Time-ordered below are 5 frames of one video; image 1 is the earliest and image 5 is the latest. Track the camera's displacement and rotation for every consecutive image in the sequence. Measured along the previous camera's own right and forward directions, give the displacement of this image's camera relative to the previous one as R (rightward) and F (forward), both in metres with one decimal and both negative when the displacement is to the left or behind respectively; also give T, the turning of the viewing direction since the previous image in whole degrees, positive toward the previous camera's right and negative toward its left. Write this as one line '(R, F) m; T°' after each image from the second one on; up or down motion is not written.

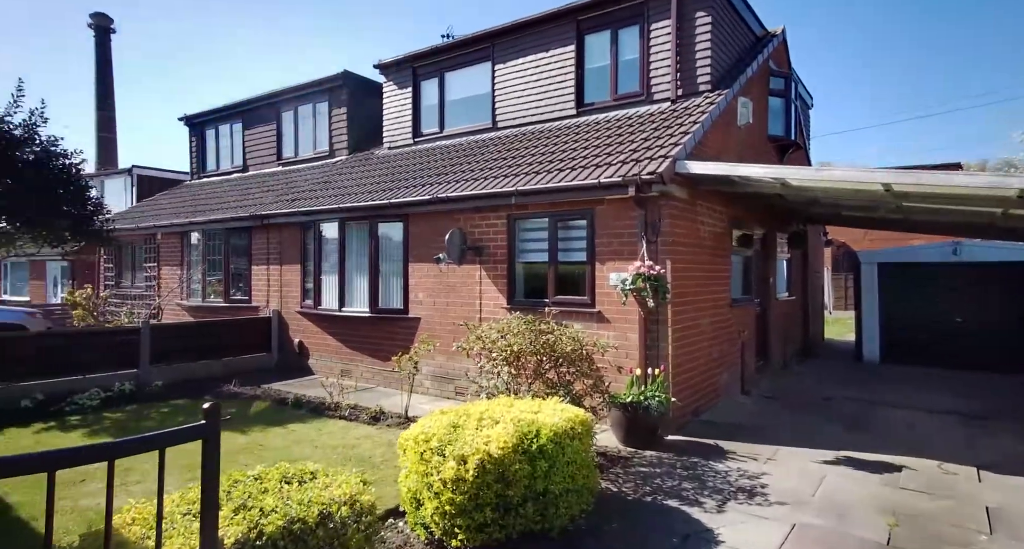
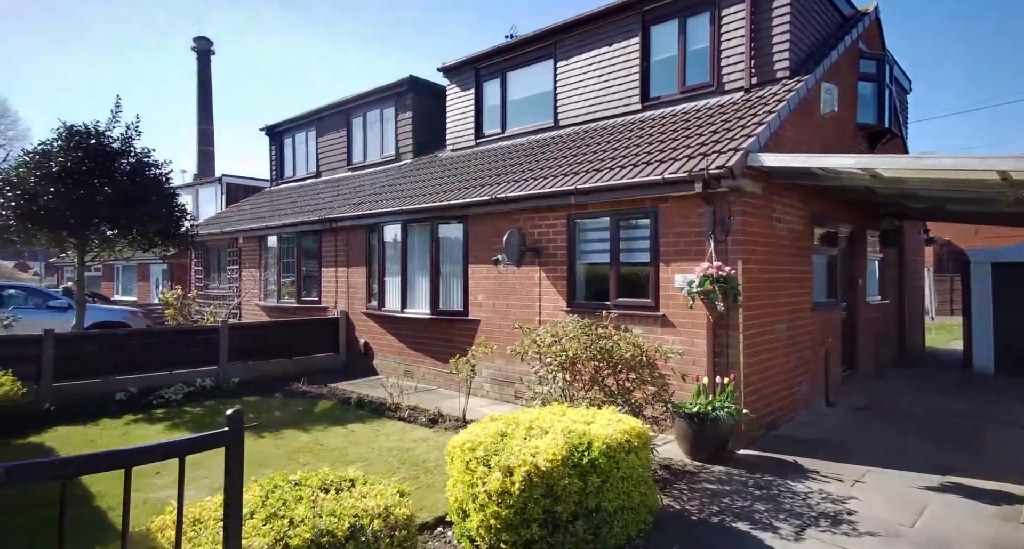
(+0.1, +0.3) m; -6°
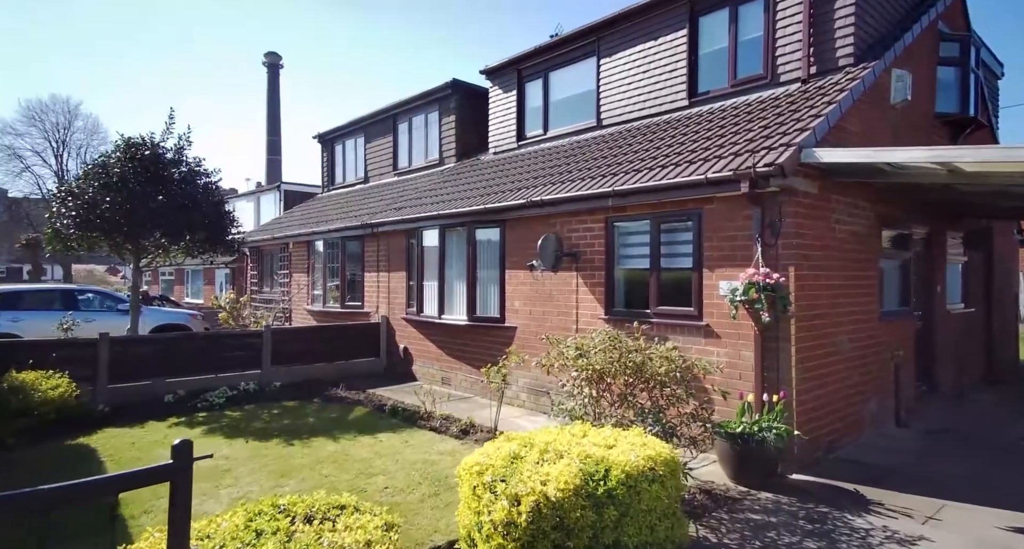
(+0.2, +0.4) m; -5°
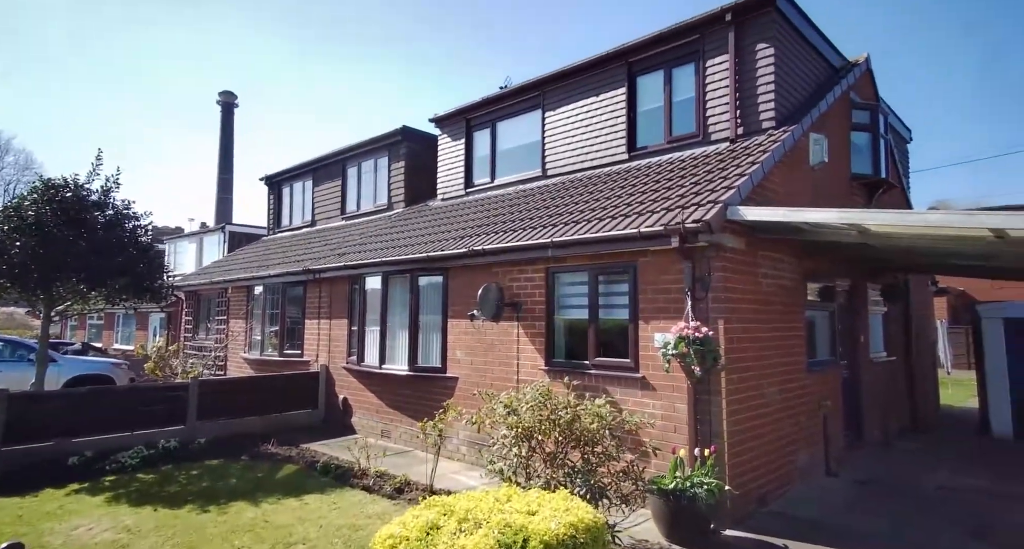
(+0.2, 0.0) m; +4°
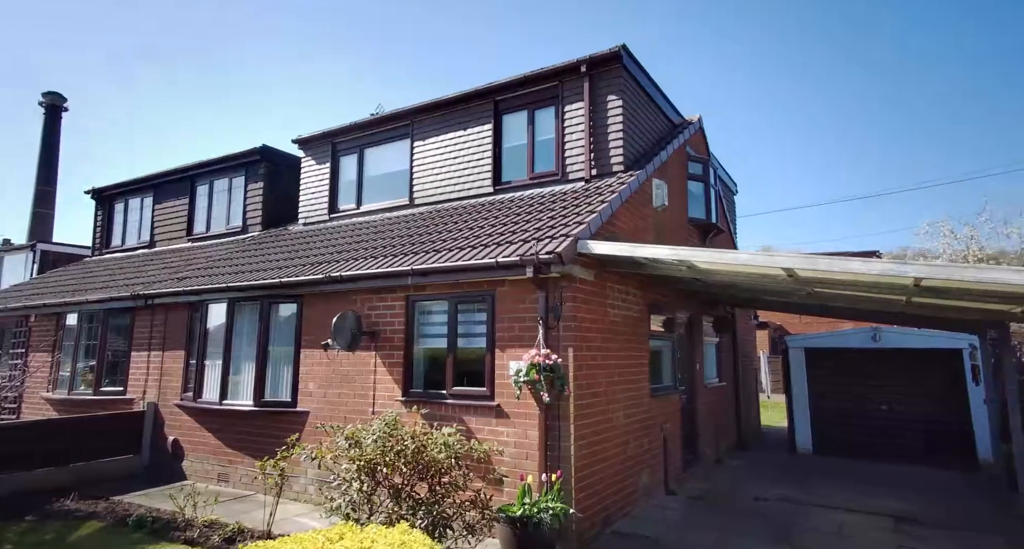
(+0.1, 0.0) m; +11°
